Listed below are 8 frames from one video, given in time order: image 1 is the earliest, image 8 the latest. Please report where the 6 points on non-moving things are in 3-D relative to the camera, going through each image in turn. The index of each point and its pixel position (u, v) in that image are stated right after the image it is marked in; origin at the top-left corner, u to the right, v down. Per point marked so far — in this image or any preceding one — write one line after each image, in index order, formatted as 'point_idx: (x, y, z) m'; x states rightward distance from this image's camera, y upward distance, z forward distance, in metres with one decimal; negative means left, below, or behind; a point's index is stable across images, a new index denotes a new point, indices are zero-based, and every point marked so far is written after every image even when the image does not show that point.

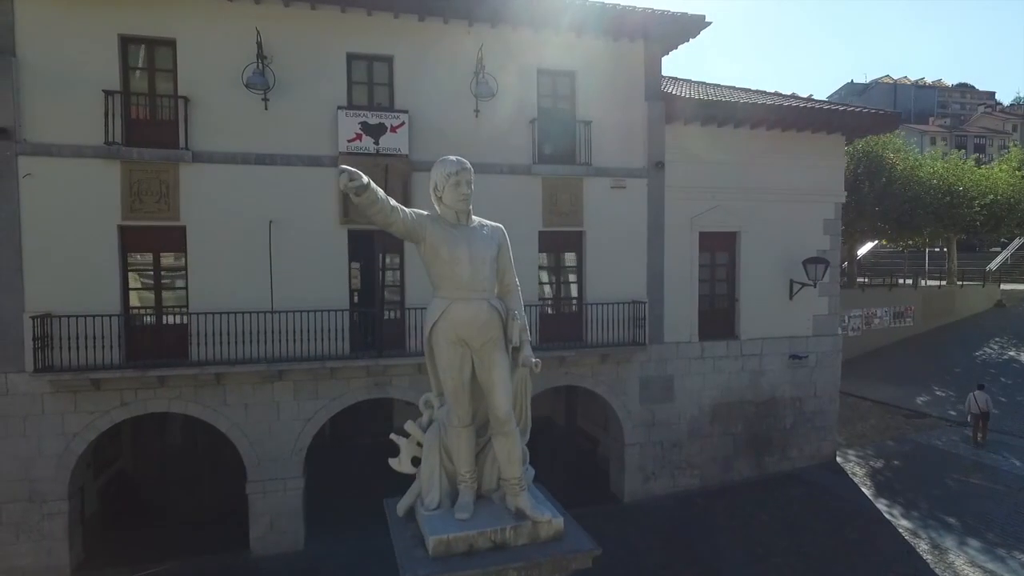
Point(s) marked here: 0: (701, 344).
0: (+3.6, -1.1, +12.1) m
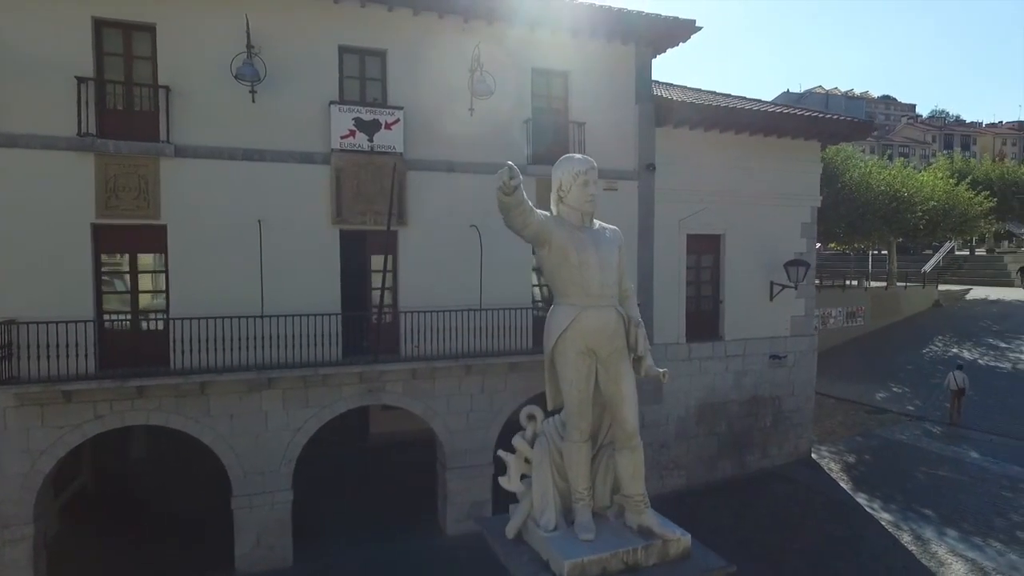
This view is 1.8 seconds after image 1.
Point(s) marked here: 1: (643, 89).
0: (+3.4, -1.1, +12.2) m
1: (+2.5, +3.8, +11.8) m
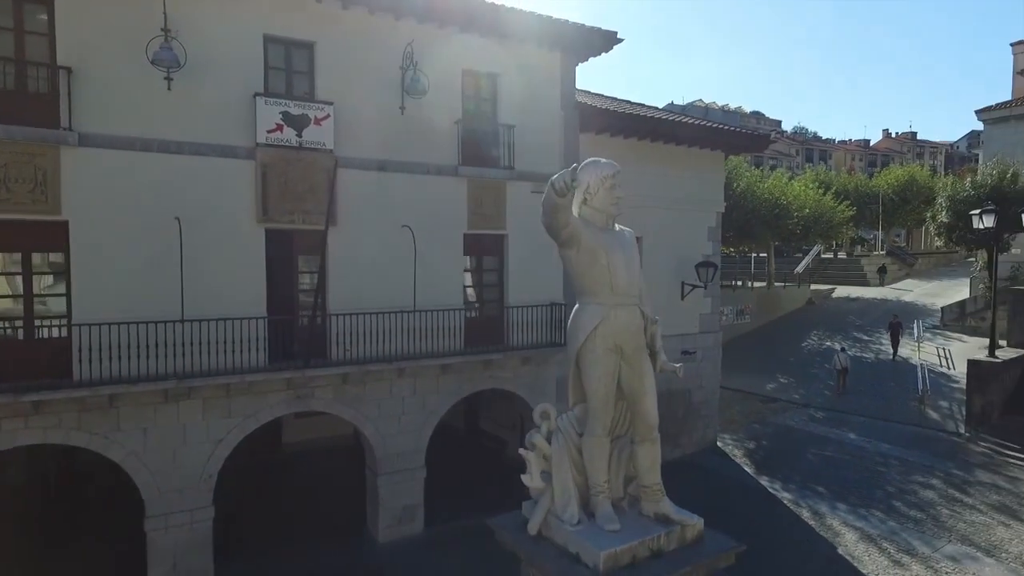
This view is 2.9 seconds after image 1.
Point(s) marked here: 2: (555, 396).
0: (+2.0, -1.1, +12.7) m
1: (+1.1, +3.8, +12.1) m
2: (+0.8, -2.1, +12.0) m
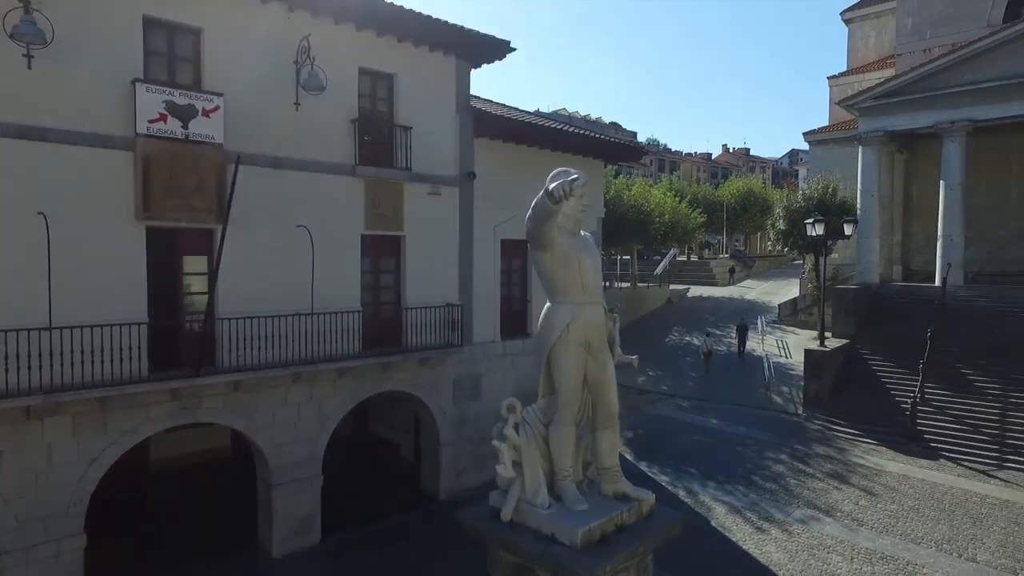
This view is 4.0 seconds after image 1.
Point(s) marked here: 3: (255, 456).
0: (-0.2, -1.2, +13.1) m
1: (-1.0, +3.8, +12.4) m
2: (-1.2, -2.1, +12.2) m
3: (-4.2, -2.7, +10.0) m
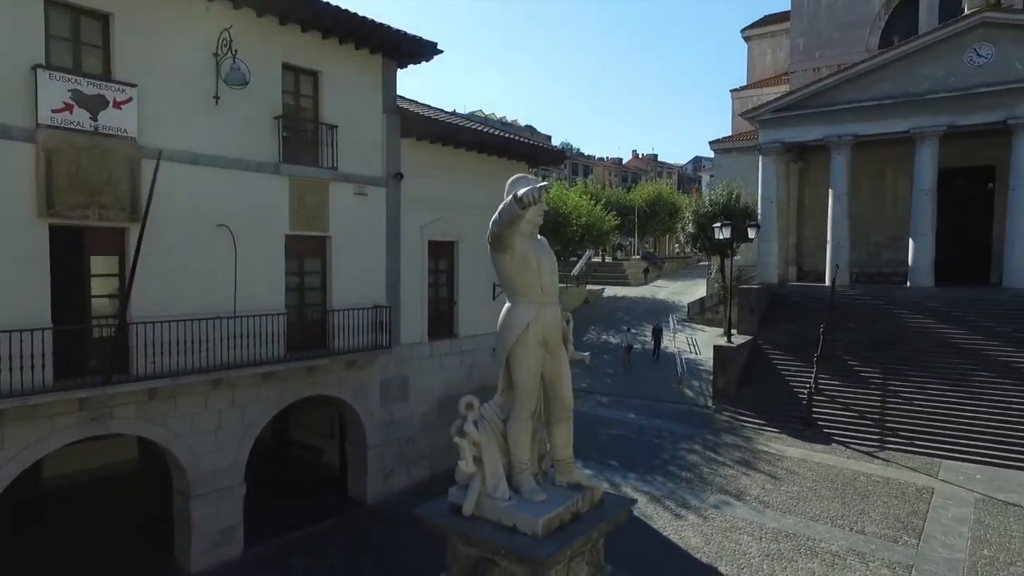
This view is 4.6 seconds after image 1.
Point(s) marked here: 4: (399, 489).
0: (-1.8, -1.2, +13.1) m
1: (-2.4, +3.7, +12.3) m
2: (-2.6, -2.2, +12.0) m
3: (-5.2, -2.7, +9.5) m
4: (-2.3, -4.1, +12.5) m
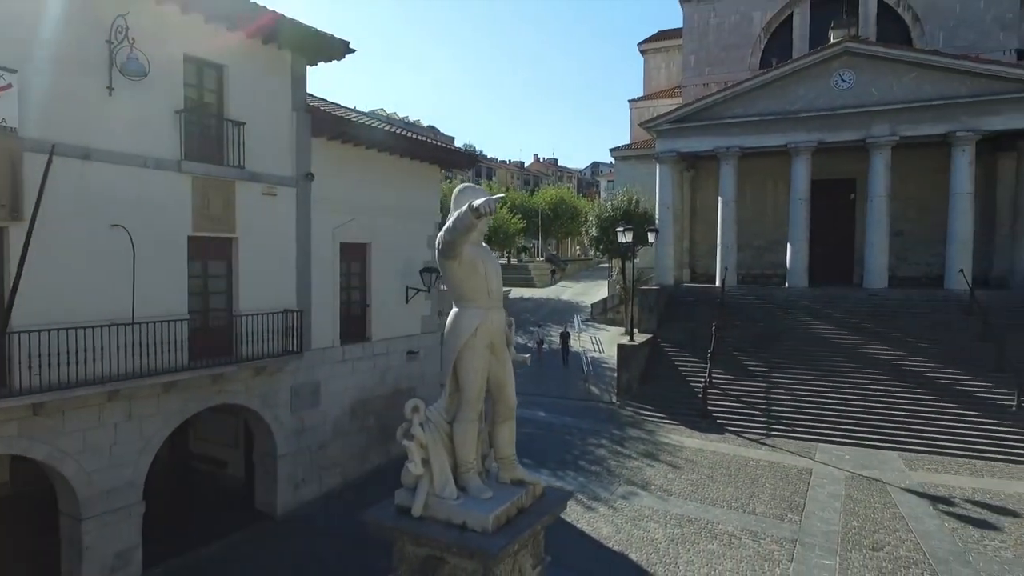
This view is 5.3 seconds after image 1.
0: (-3.5, -1.2, +12.8) m
1: (-4.1, +3.7, +11.9) m
2: (-4.2, -2.2, +11.6) m
3: (-6.4, -2.8, +8.7) m
4: (-4.0, -4.2, +12.2) m
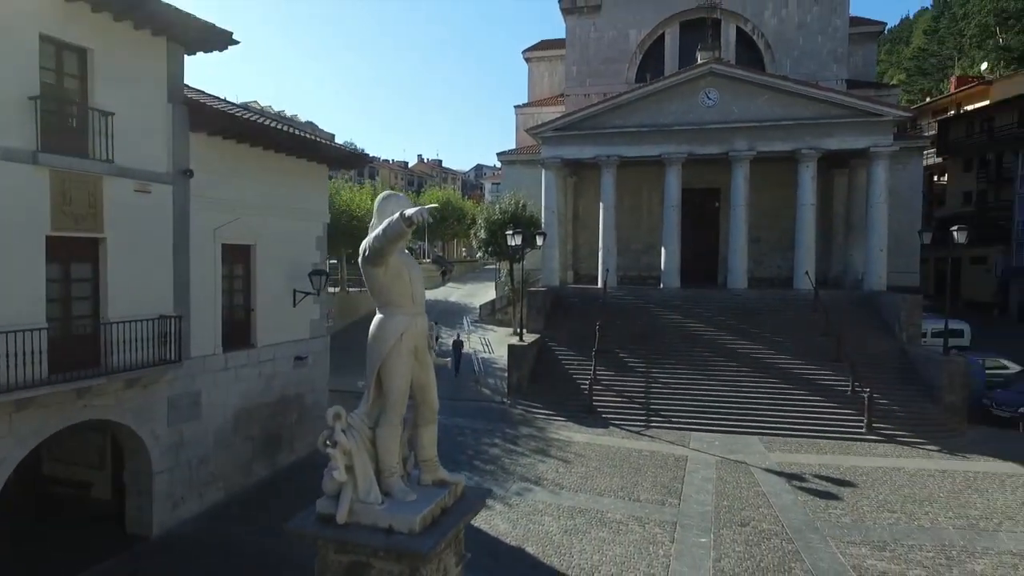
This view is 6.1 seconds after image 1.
0: (-5.6, -1.3, +12.1) m
1: (-6.1, +3.6, +11.1) m
2: (-6.1, -2.3, +10.8) m
3: (-7.7, -2.9, +7.5) m
4: (-5.9, -4.2, +11.4) m
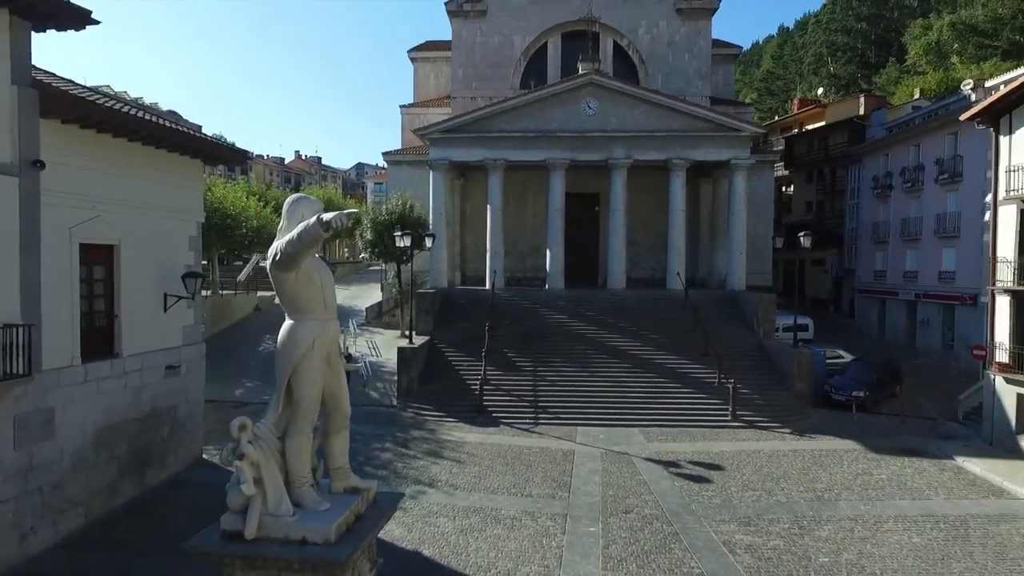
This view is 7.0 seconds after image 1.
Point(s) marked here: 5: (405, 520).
0: (-7.6, -1.4, +10.9) m
1: (-7.9, +3.5, +9.9) m
2: (-7.8, -2.4, +9.6) m
3: (-8.8, -3.0, +6.1) m
4: (-7.7, -4.3, +10.2) m
5: (-2.0, -4.4, +11.8) m
